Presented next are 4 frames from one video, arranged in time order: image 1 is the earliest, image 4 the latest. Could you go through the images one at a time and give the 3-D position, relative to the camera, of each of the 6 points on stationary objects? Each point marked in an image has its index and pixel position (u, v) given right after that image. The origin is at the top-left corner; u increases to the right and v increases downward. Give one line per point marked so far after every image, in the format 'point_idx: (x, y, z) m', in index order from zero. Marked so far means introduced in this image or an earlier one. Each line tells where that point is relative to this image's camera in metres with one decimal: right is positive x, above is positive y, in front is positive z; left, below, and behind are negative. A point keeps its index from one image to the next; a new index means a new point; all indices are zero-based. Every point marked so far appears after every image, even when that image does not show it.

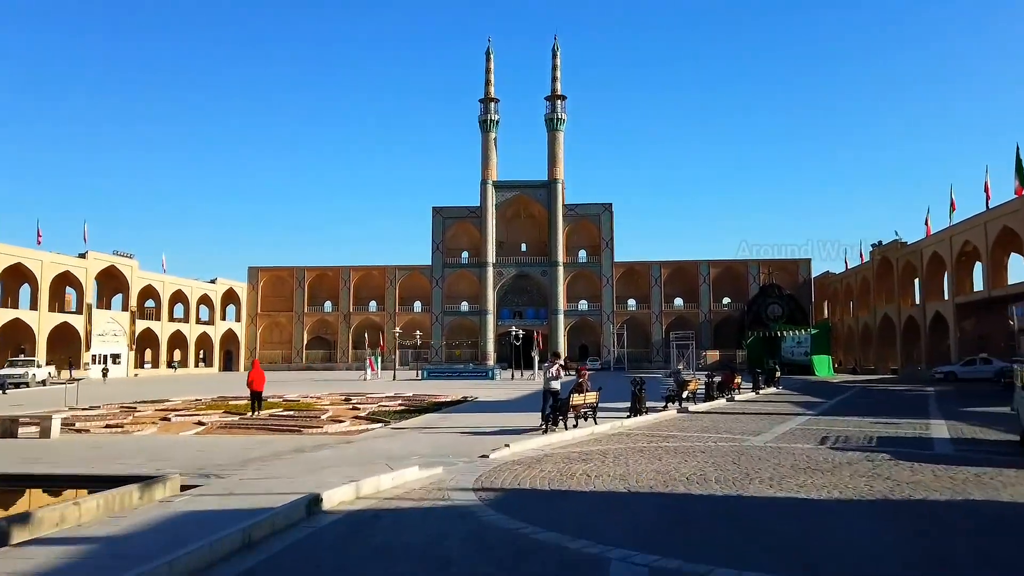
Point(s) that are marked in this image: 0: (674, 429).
0: (+1.9, -1.6, +8.7) m
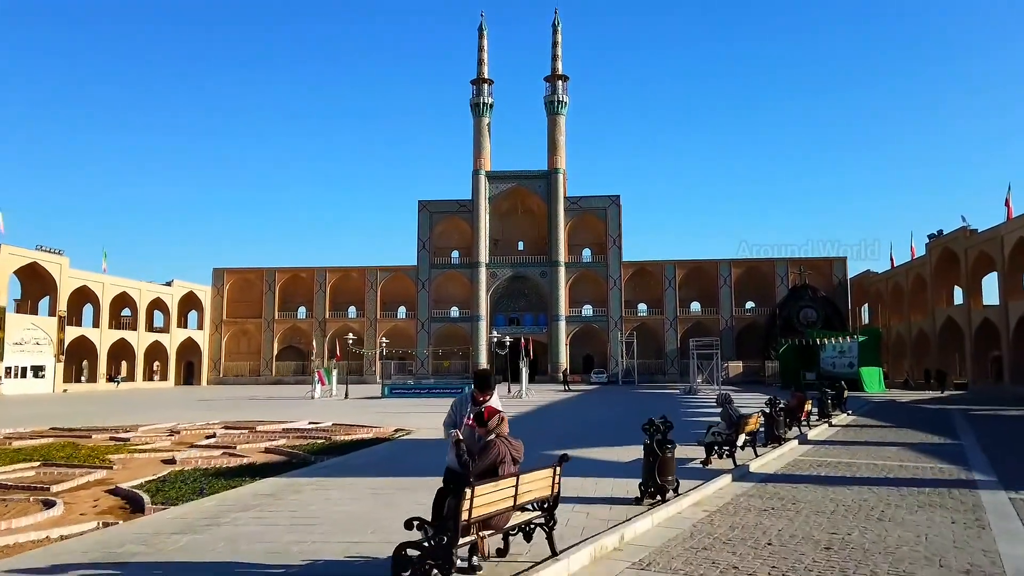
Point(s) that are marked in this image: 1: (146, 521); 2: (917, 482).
0: (+1.1, -1.2, +3.5) m
1: (-2.2, -1.4, +4.4) m
2: (+3.1, -1.5, +5.7) m
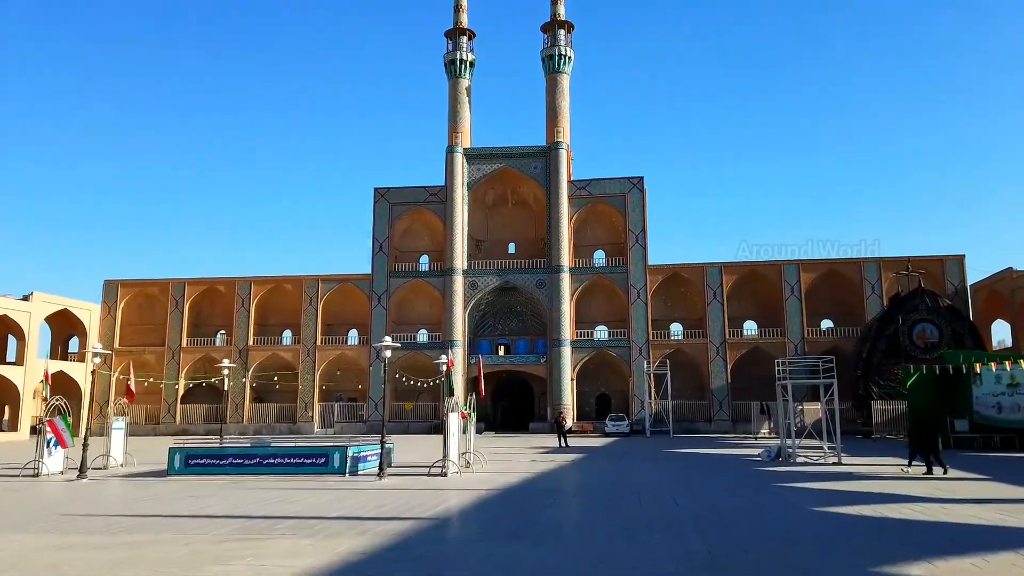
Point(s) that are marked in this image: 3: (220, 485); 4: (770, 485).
0: (-0.6, +0.3, -7.3) m
1: (-3.8, +0.1, -6.3) m
2: (+1.4, 0.0, -5.1) m
3: (-3.6, -2.4, +9.4) m
4: (+3.5, -2.7, +10.3) m
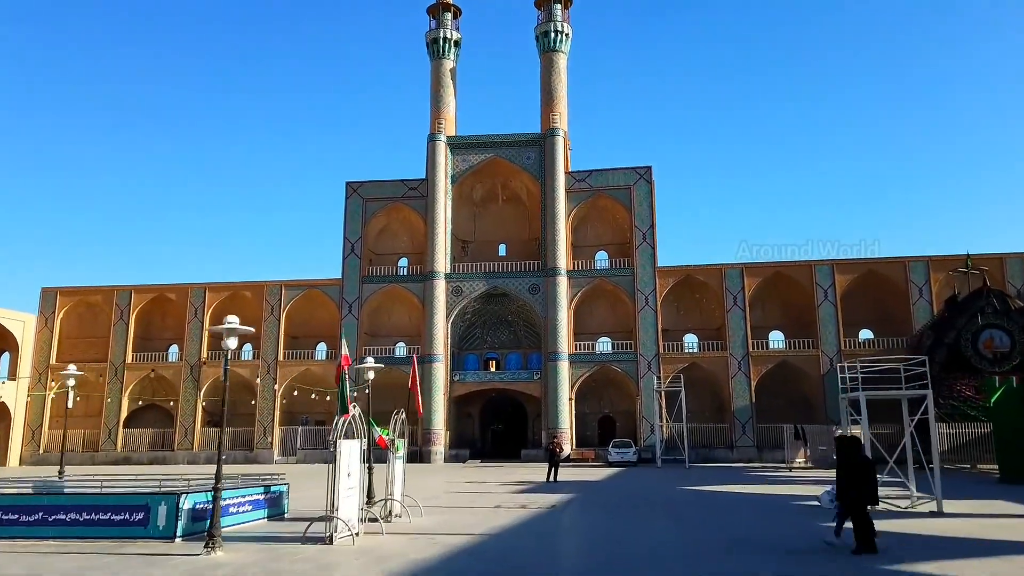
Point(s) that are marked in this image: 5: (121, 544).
0: (-1.4, +1.3, -11.1) m
1: (-4.6, +1.0, -10.0) m
2: (+0.6, +0.9, -9.0) m
3: (-4.2, -2.0, +5.6) m
4: (+2.9, -2.3, +6.3) m
5: (-3.3, -2.1, +6.4) m
